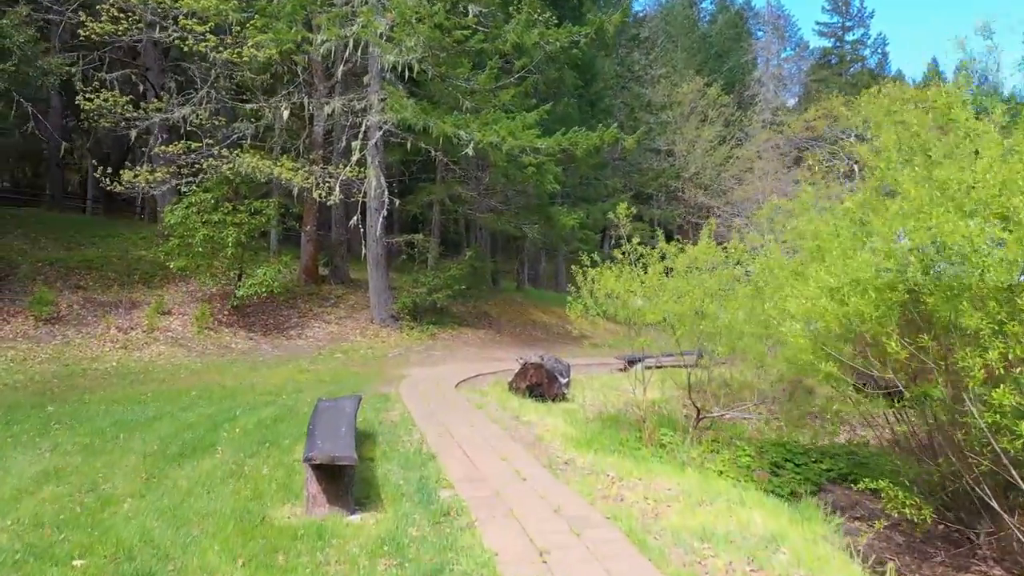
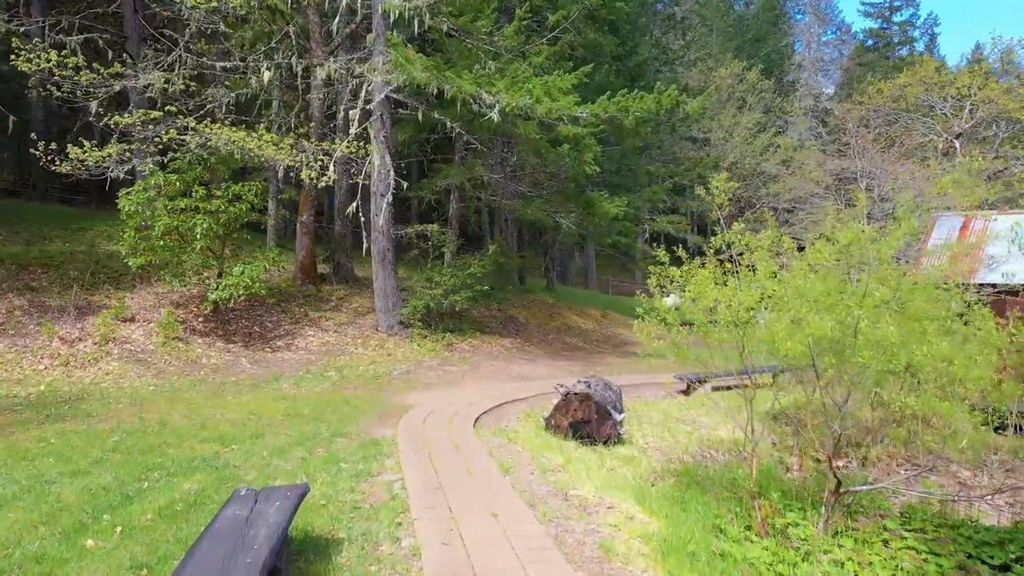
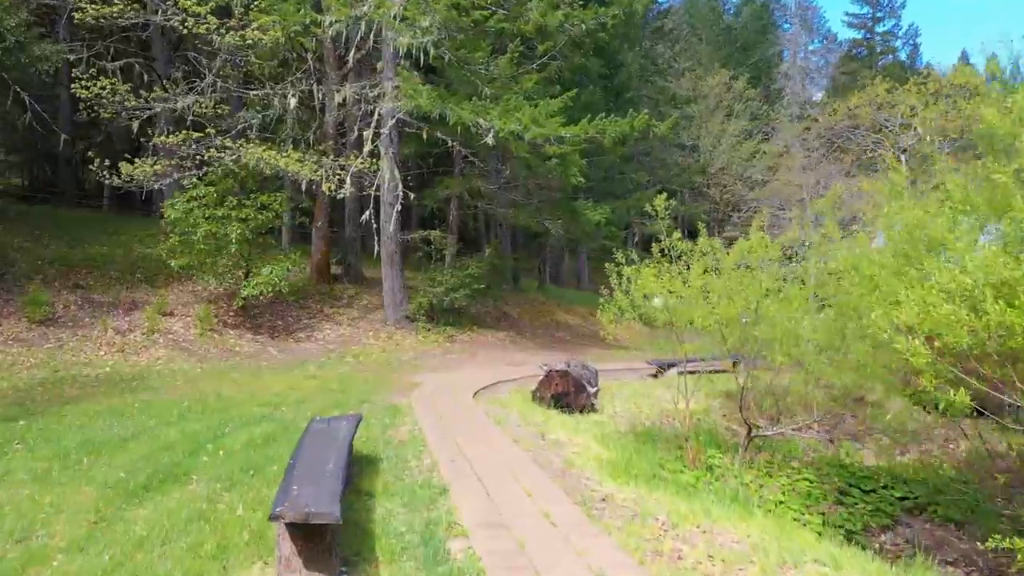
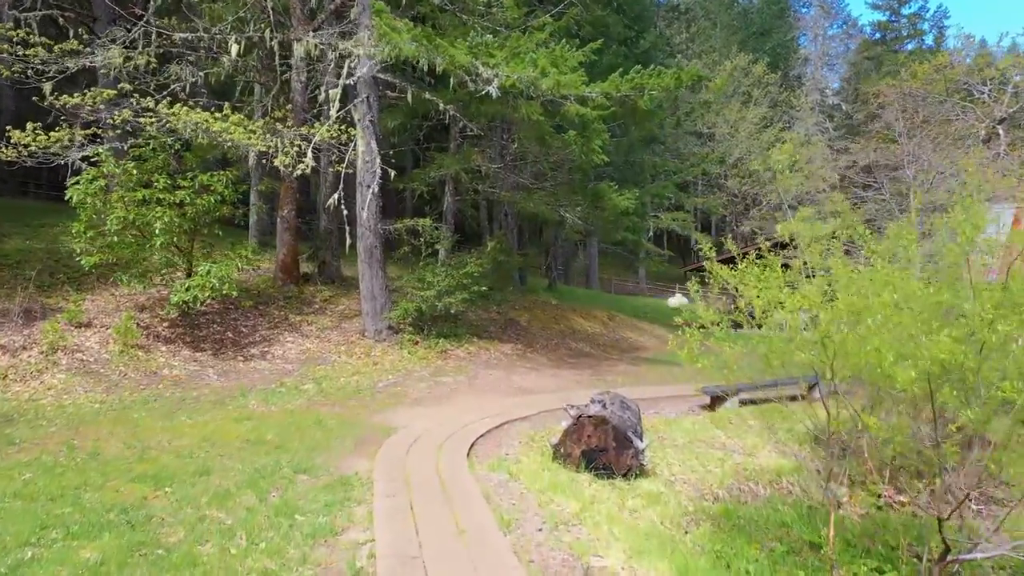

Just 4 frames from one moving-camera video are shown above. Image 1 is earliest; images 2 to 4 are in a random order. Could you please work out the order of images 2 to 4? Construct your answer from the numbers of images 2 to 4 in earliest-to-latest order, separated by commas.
3, 2, 4
